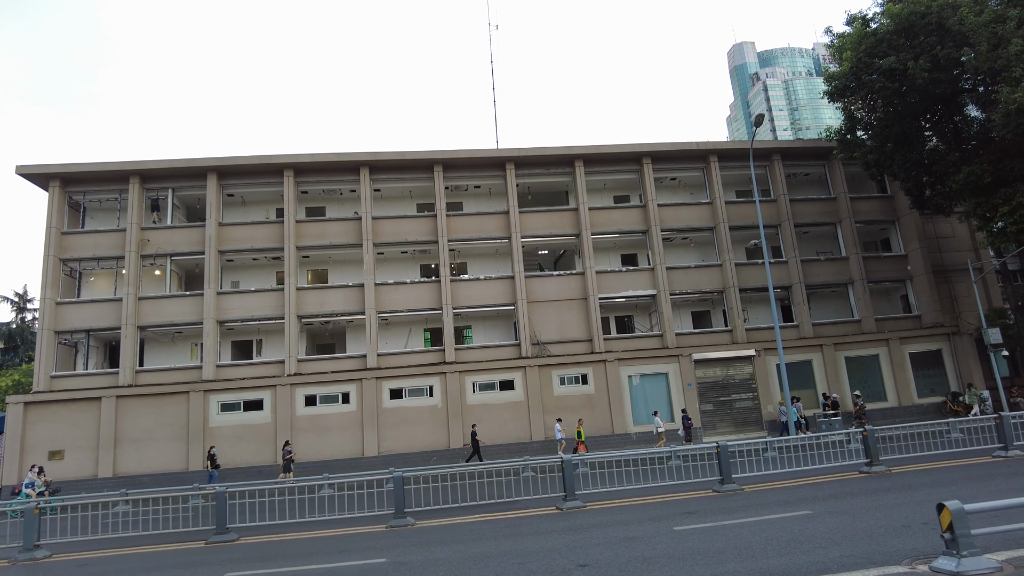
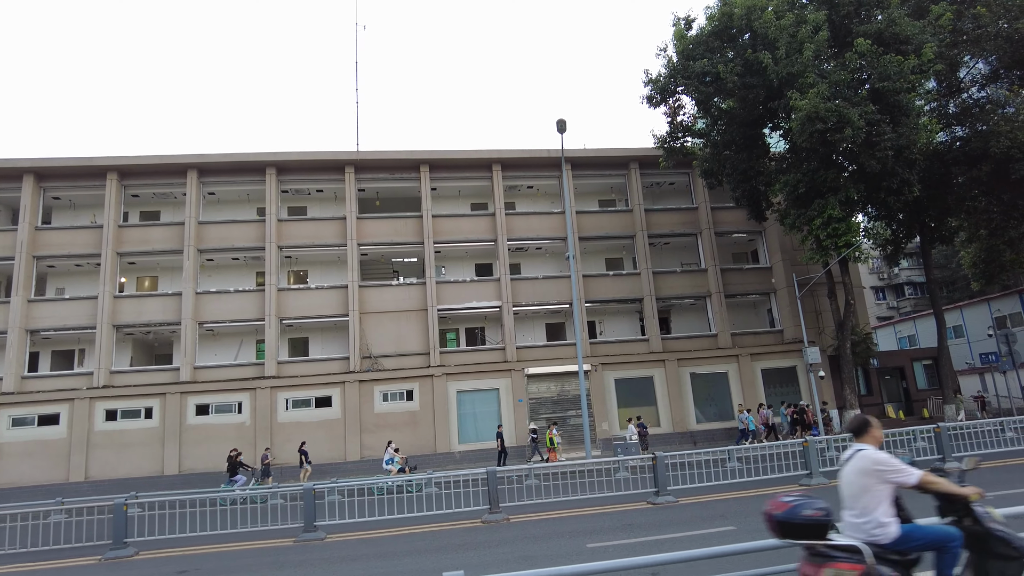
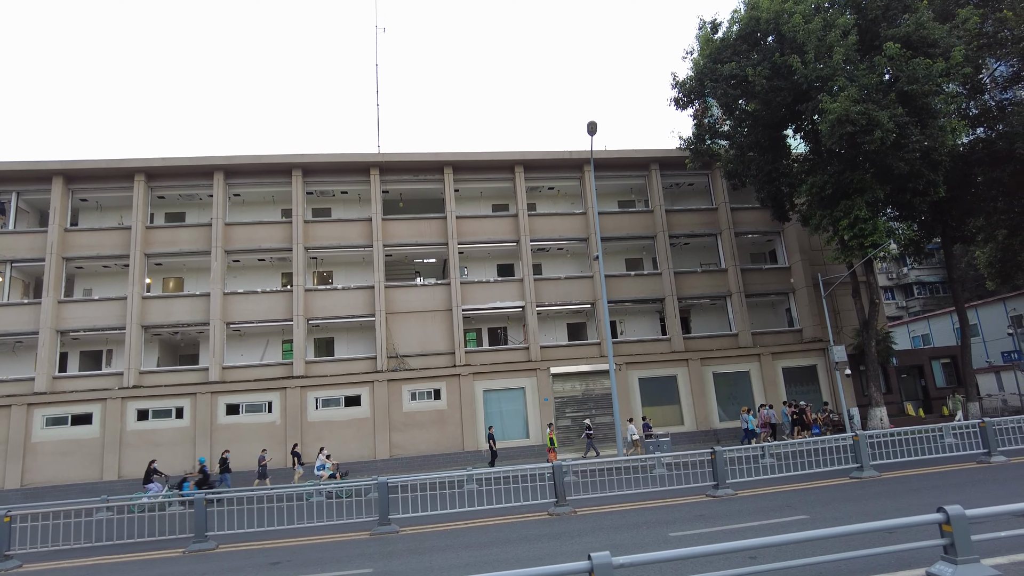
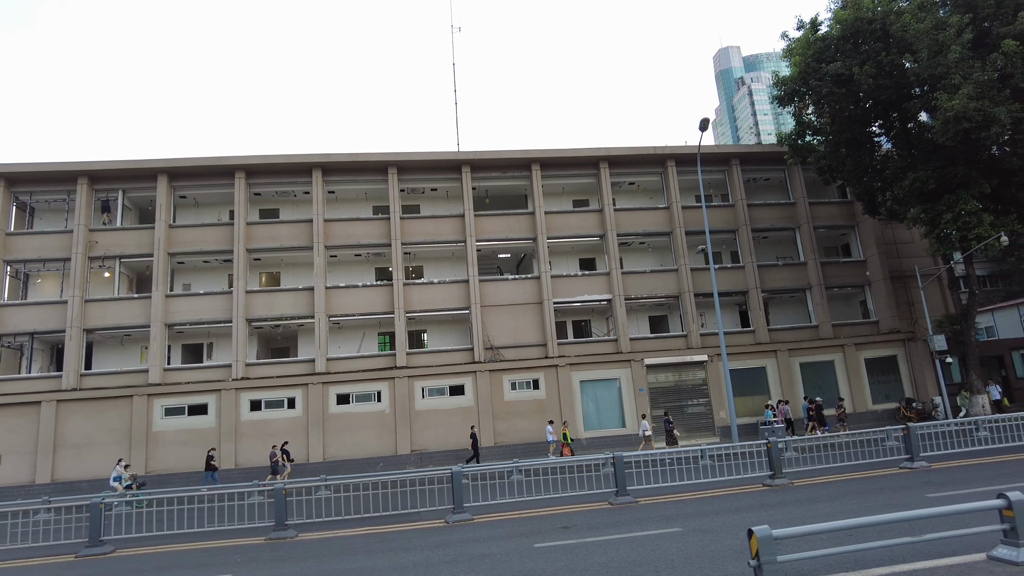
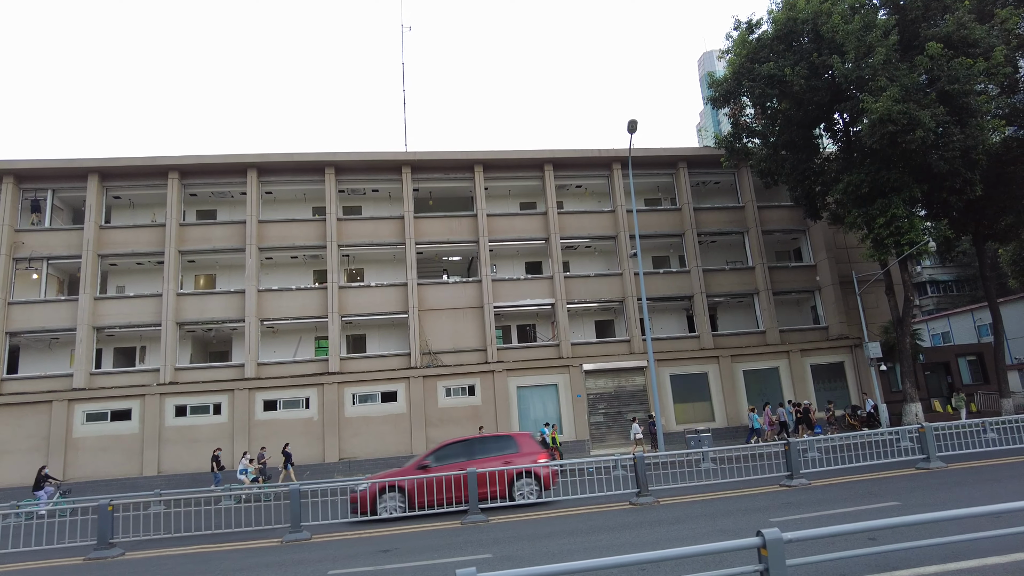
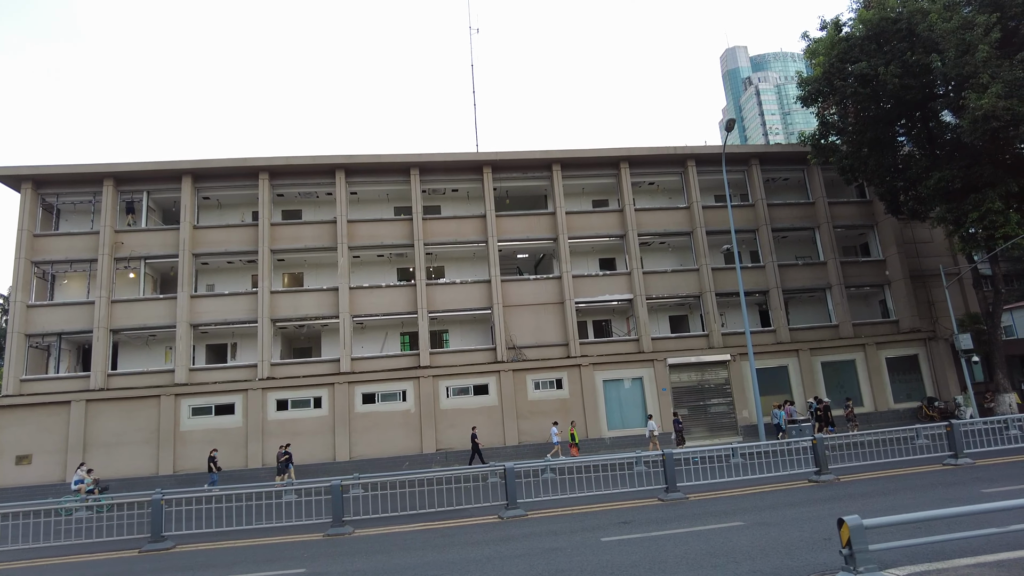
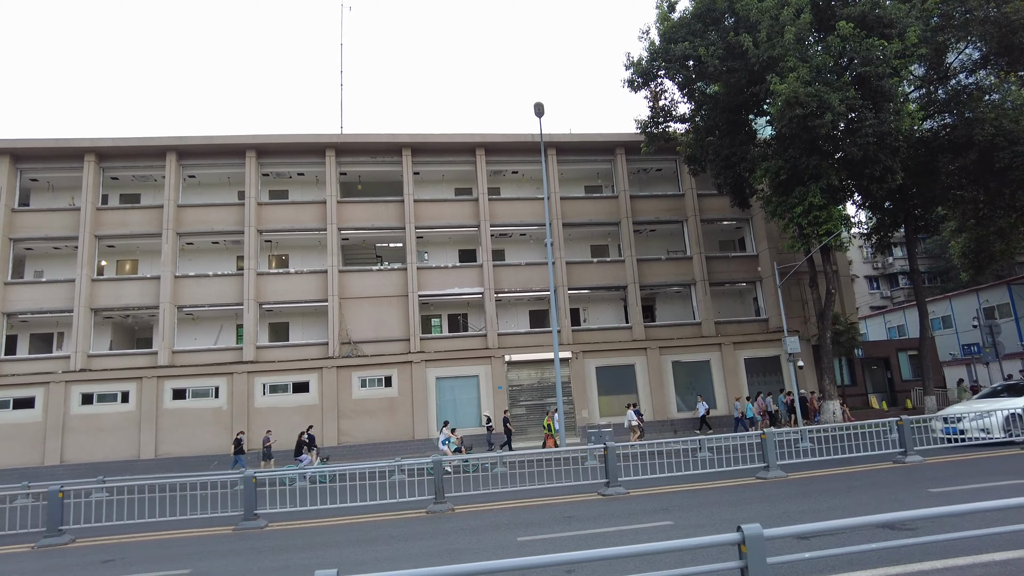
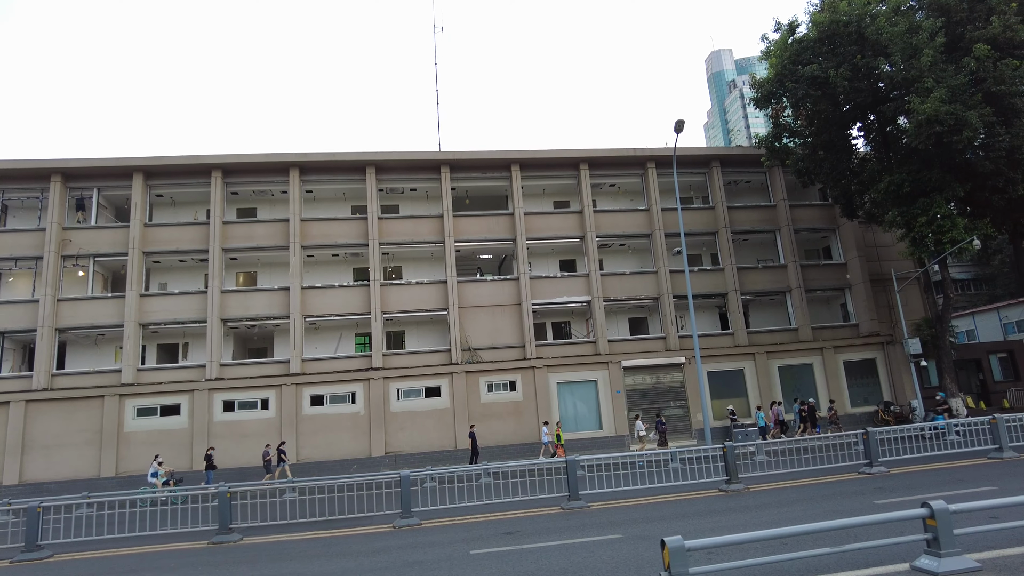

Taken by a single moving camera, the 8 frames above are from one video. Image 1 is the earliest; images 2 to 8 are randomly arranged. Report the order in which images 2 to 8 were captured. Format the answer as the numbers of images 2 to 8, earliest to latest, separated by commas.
6, 4, 8, 5, 3, 2, 7
